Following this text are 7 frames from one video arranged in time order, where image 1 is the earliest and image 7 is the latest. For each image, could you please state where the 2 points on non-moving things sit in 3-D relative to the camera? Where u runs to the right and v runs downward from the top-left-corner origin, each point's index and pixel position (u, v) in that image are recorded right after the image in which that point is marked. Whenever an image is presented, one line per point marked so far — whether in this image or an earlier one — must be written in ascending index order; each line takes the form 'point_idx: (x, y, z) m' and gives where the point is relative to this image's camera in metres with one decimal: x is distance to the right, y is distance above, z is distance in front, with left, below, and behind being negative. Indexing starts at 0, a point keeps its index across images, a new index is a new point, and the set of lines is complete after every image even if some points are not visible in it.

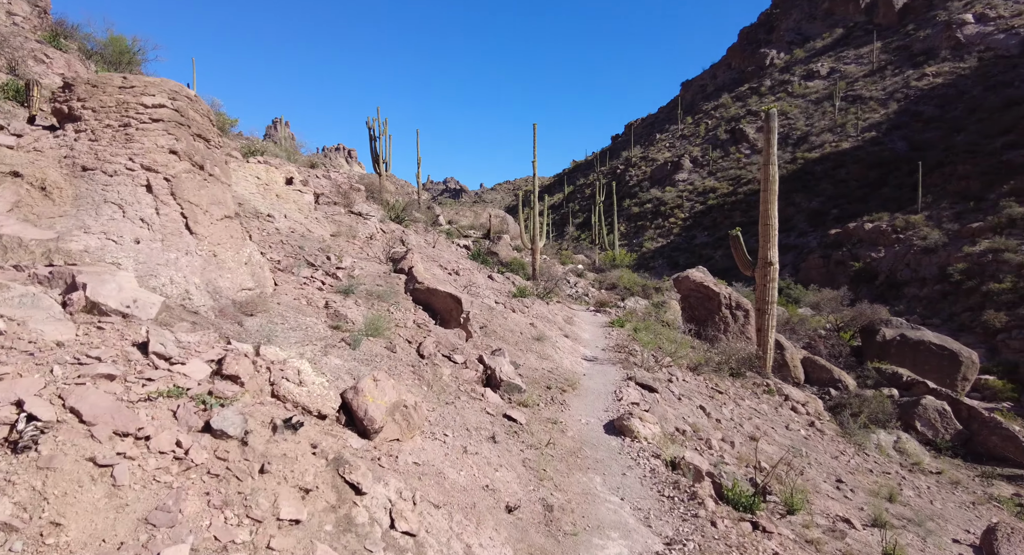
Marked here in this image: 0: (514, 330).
0: (0.0, -0.8, +9.1) m
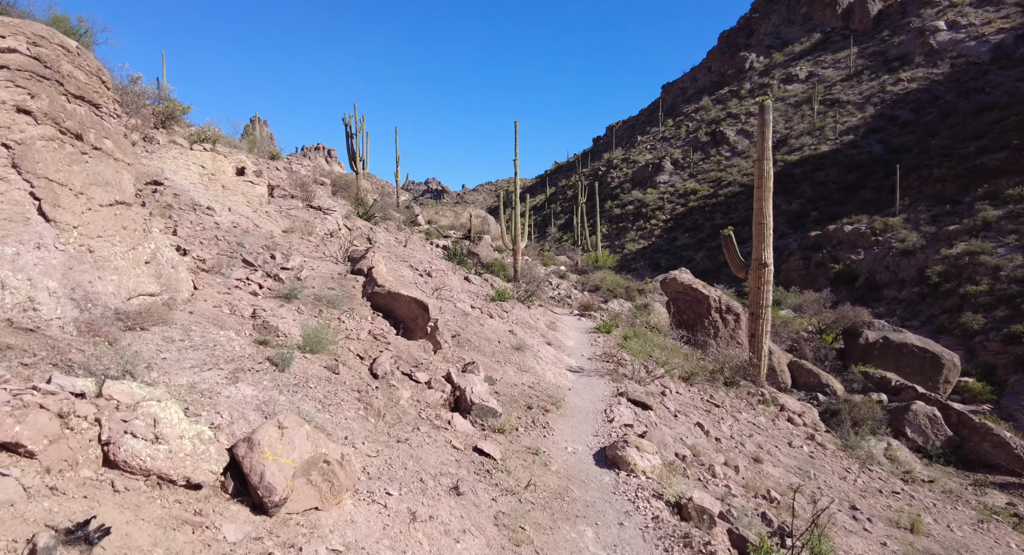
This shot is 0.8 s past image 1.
0: (-0.3, -0.8, +8.1) m
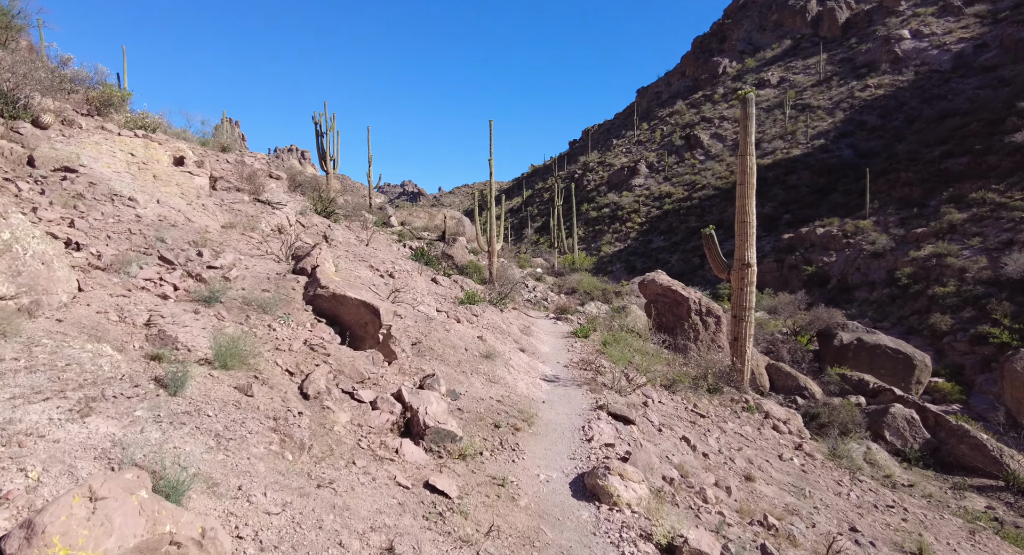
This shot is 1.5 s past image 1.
0: (-0.7, -0.8, +7.3) m
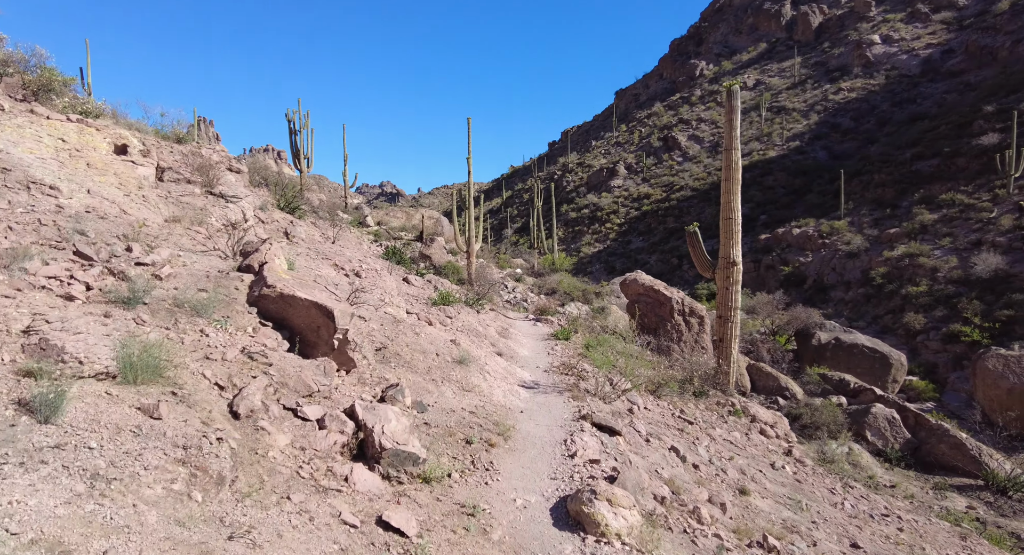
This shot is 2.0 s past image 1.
0: (-1.0, -0.8, +6.7) m
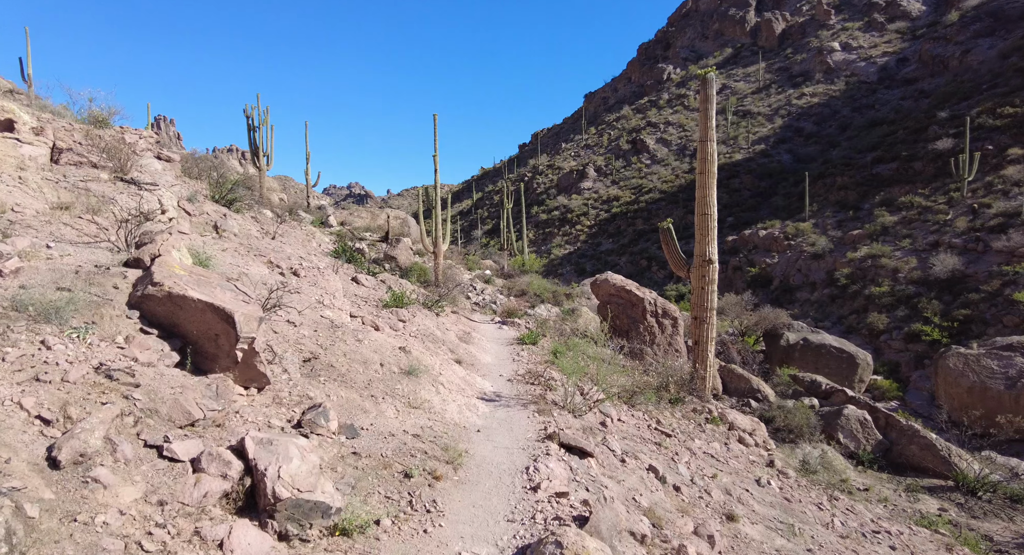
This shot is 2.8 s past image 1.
0: (-1.4, -0.8, +5.8) m
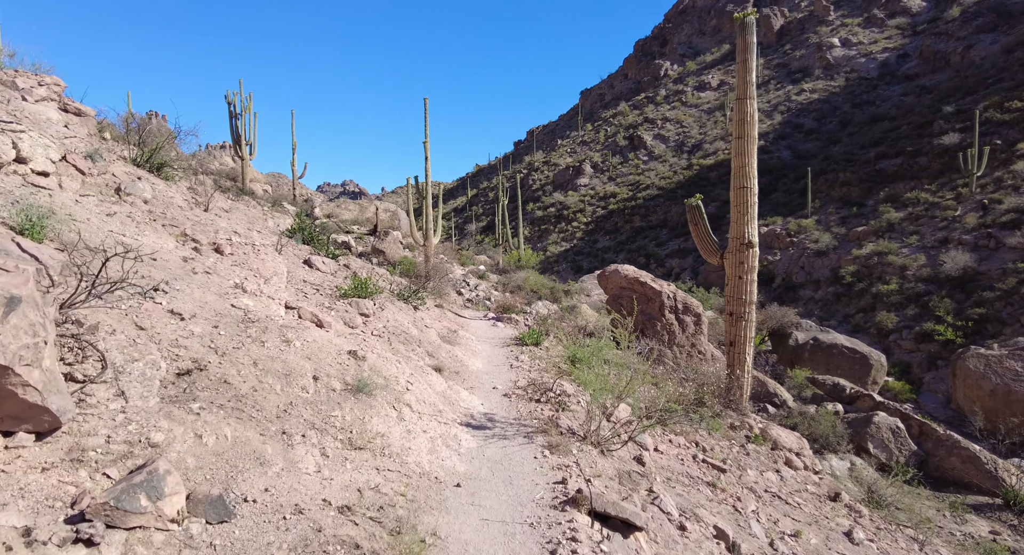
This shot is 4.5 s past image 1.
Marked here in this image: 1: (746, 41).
0: (-1.4, -0.6, +3.8) m
1: (+3.6, +3.7, +9.4) m
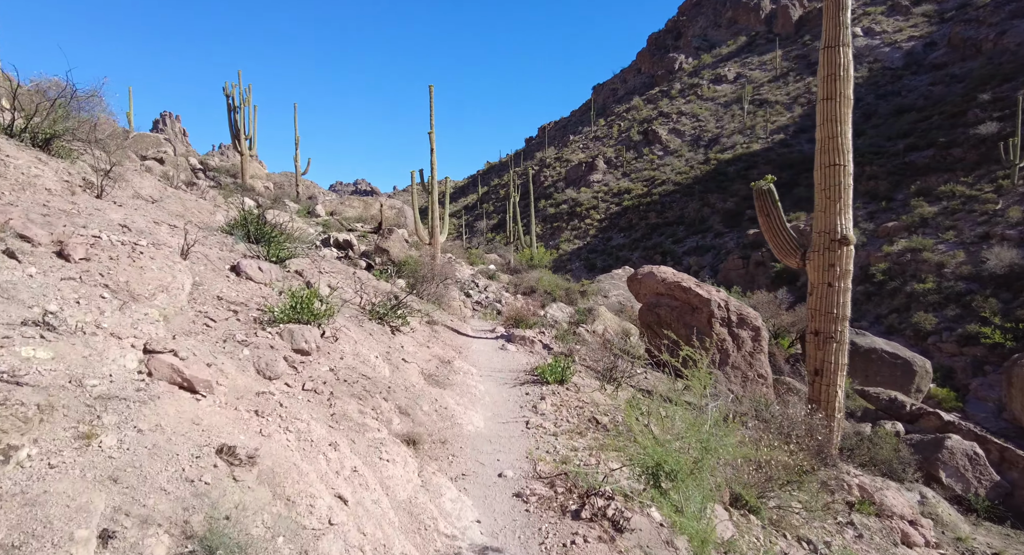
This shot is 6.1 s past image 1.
0: (-1.3, -0.7, +1.6) m
1: (+3.8, +3.6, +7.1) m
